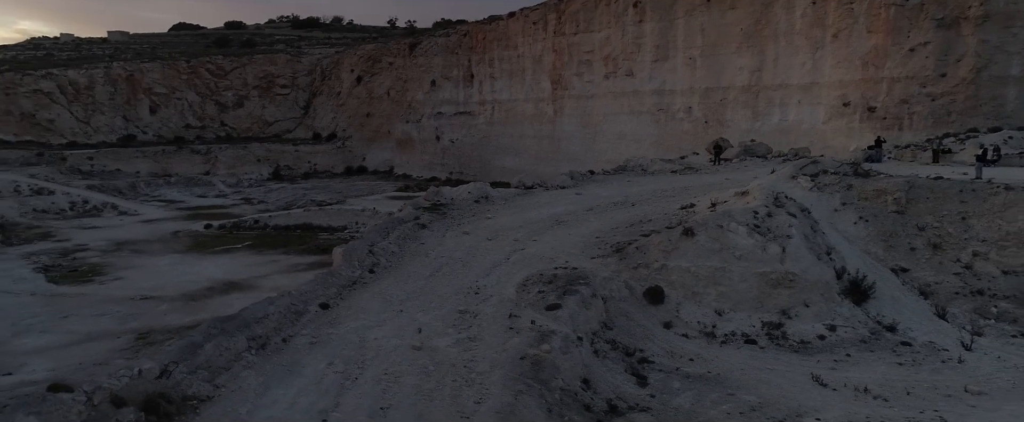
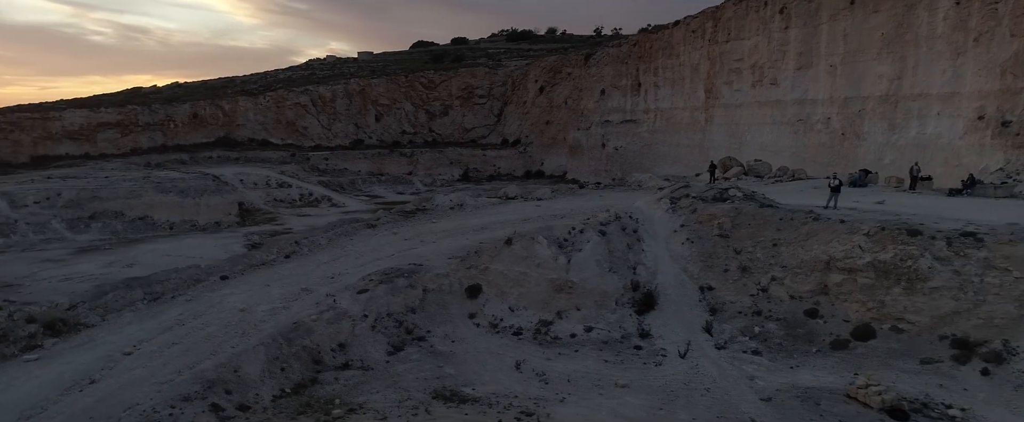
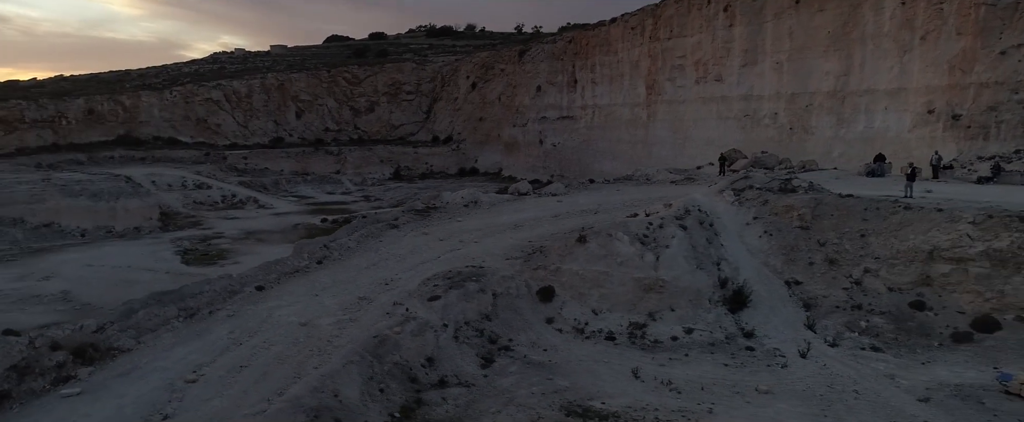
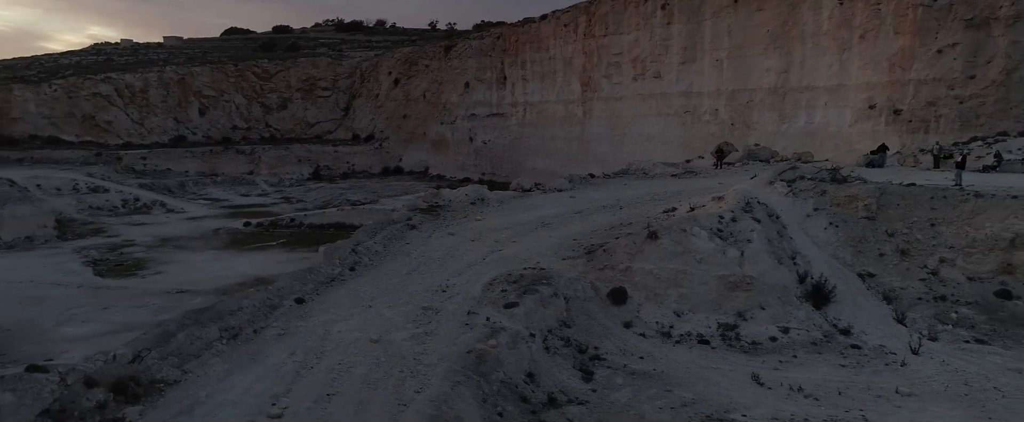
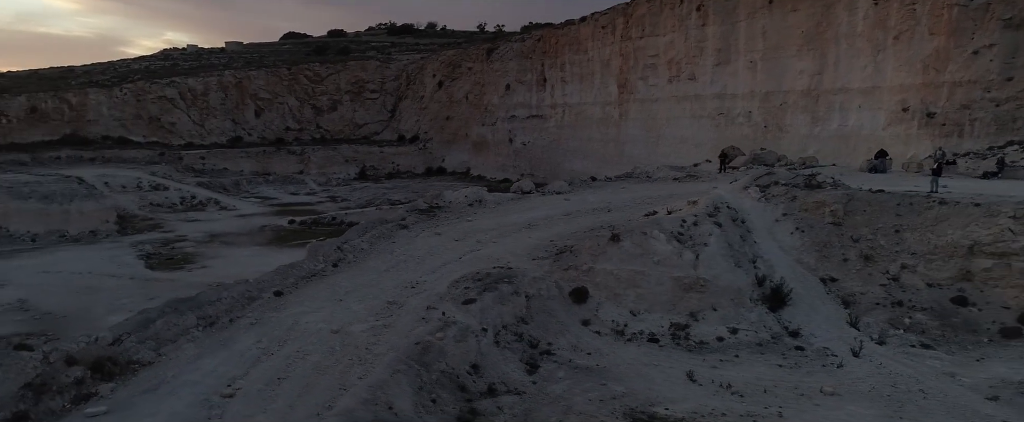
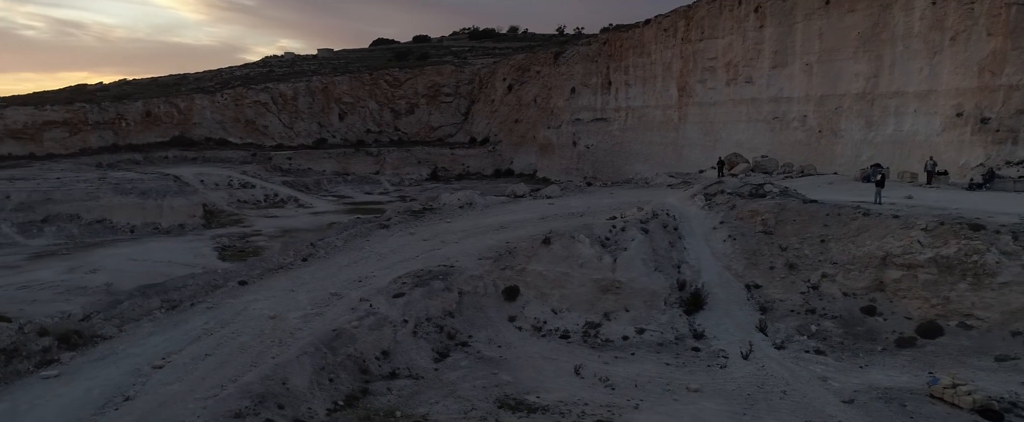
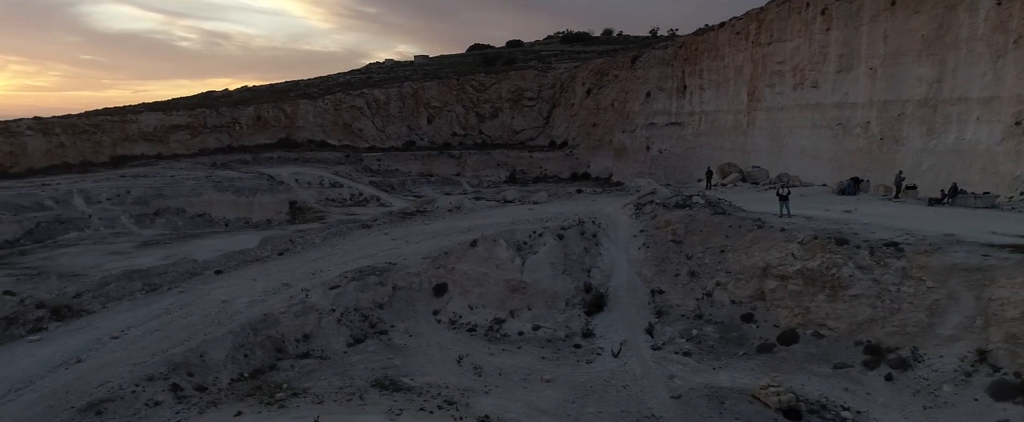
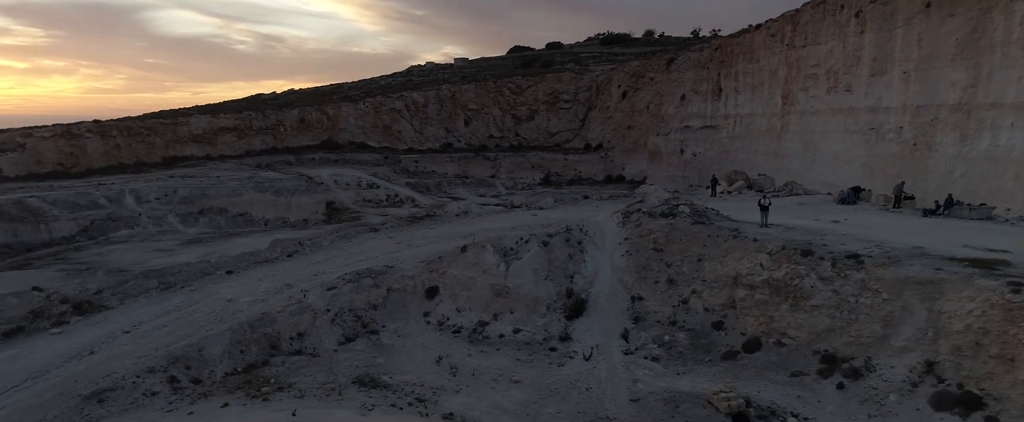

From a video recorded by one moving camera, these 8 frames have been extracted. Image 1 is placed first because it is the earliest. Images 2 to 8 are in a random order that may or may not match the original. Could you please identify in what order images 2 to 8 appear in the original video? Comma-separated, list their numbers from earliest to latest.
4, 5, 3, 6, 2, 7, 8
